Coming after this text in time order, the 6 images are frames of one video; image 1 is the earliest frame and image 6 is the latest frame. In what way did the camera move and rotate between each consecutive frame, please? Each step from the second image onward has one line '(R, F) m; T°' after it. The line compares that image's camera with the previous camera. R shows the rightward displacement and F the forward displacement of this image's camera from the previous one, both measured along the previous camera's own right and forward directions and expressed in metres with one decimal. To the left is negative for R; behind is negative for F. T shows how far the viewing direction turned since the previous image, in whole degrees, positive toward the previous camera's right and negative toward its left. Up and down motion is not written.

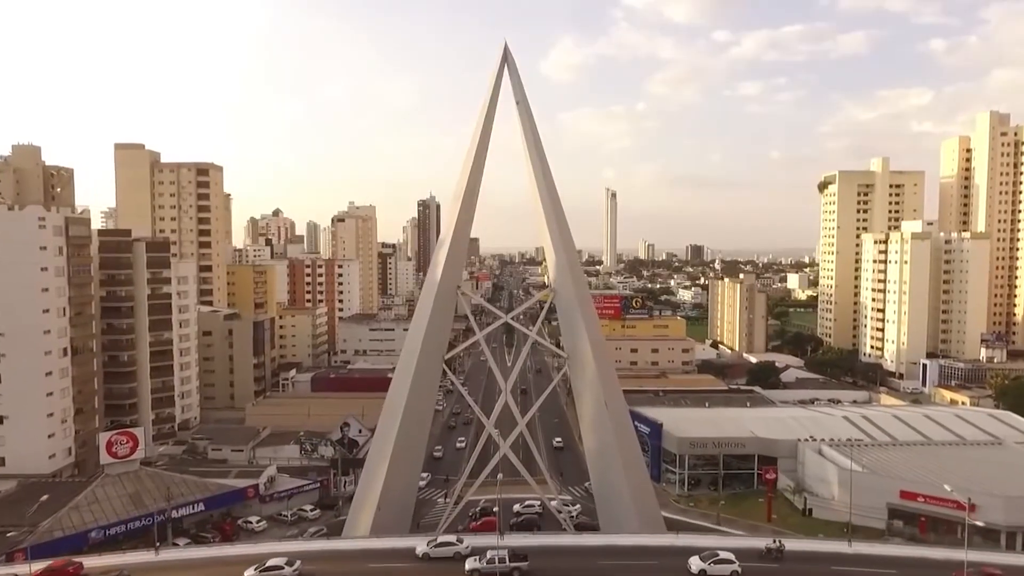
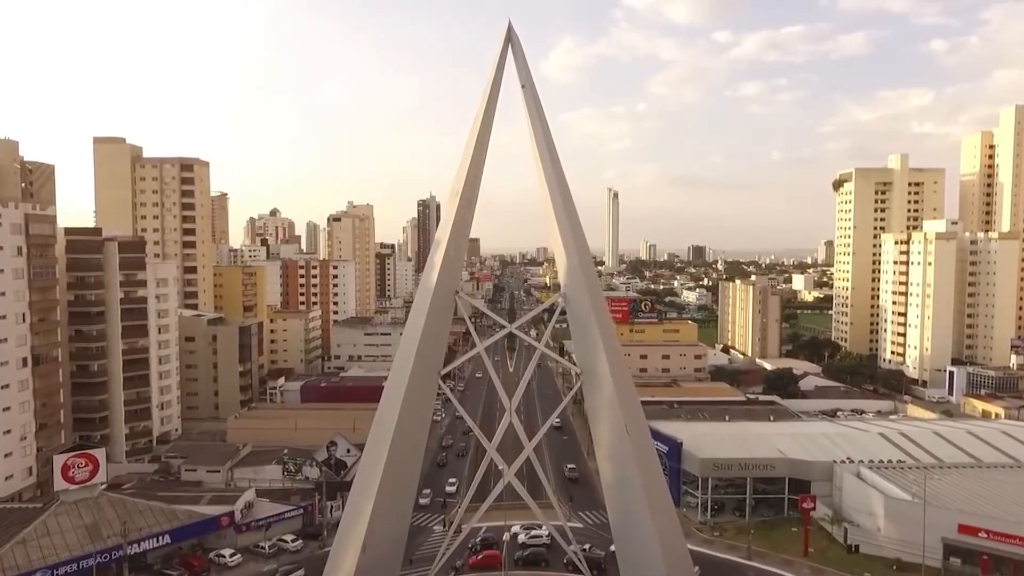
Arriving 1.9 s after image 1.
(-0.1, +1.6) m; 0°
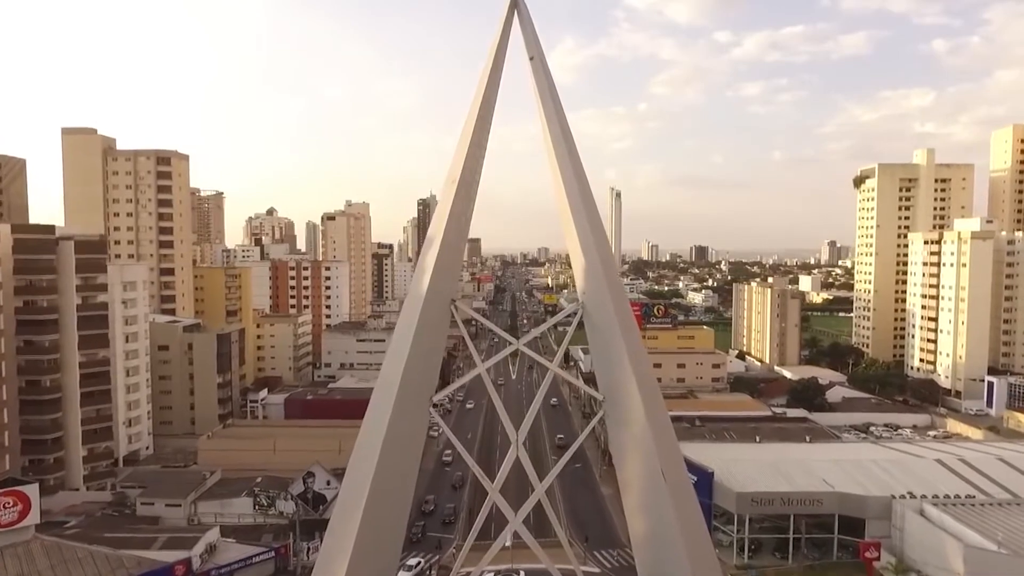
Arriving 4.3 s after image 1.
(-0.1, +2.0) m; 0°
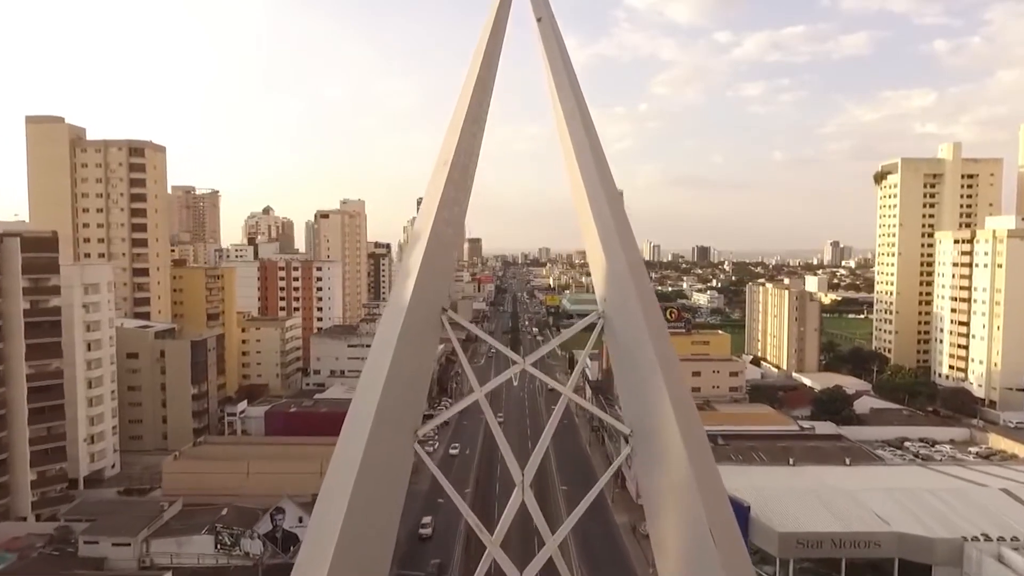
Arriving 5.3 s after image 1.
(0.0, +1.9) m; 0°
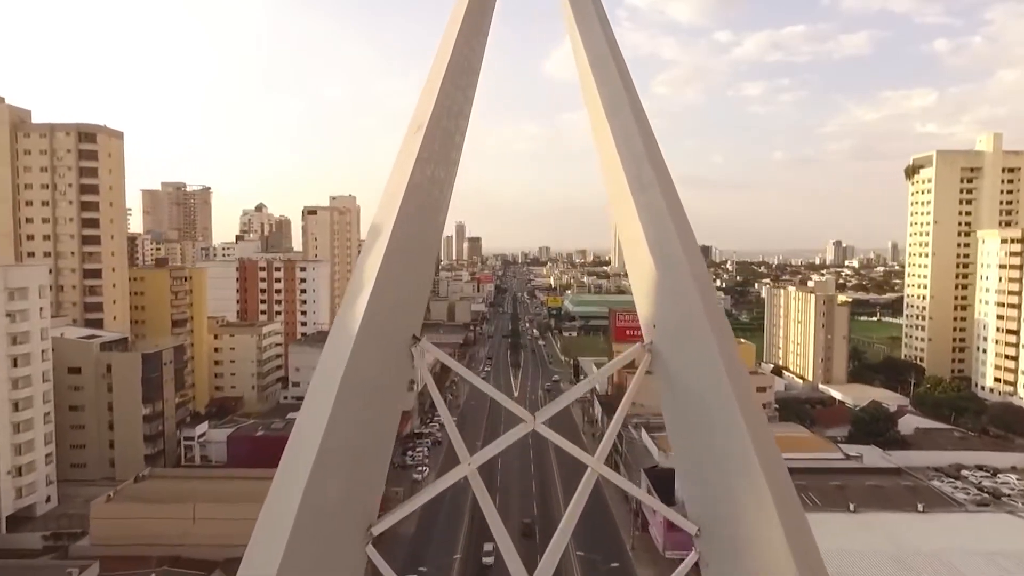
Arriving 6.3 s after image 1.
(0.0, +2.6) m; 0°
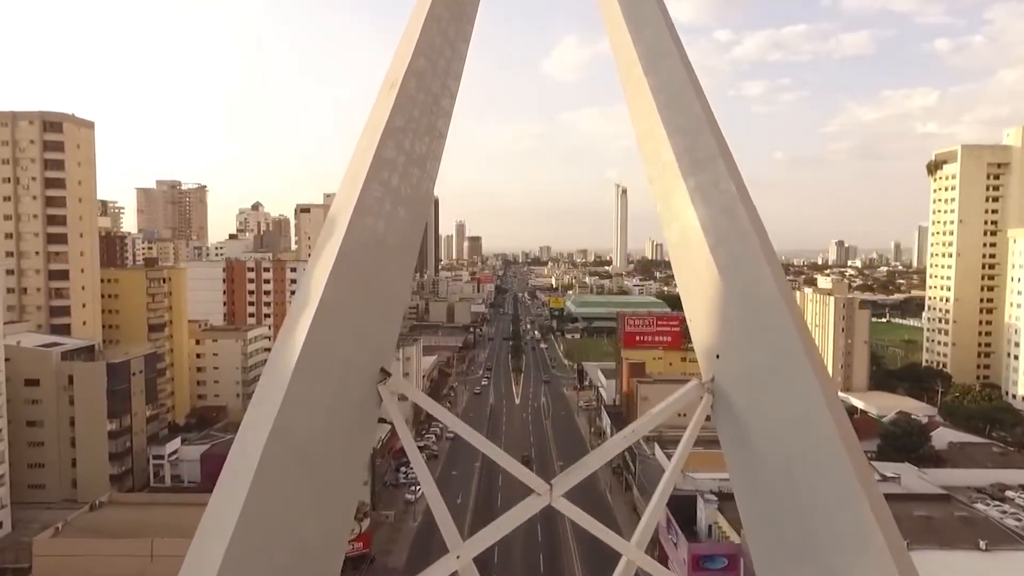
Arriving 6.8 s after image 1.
(0.0, +1.5) m; 0°
